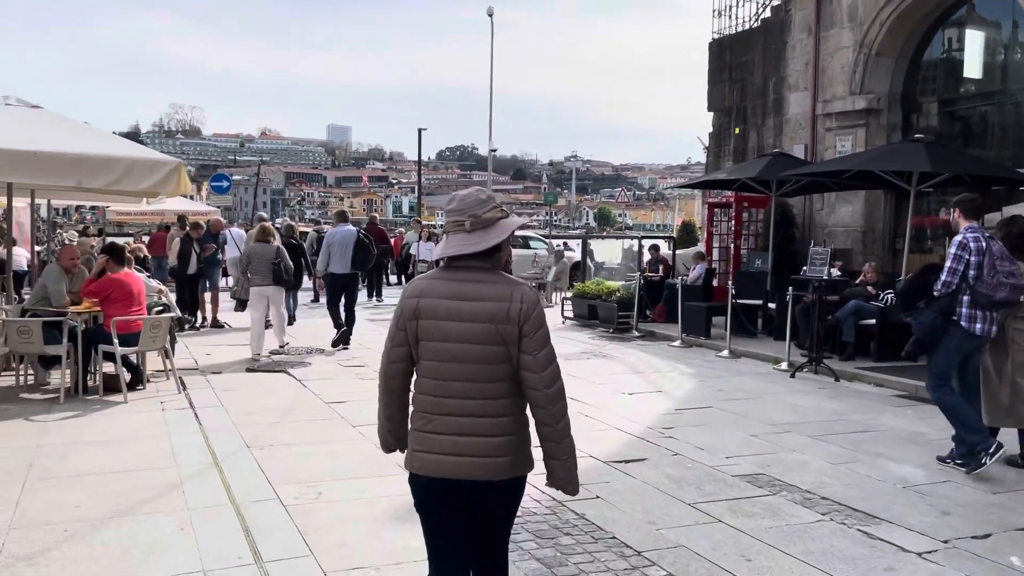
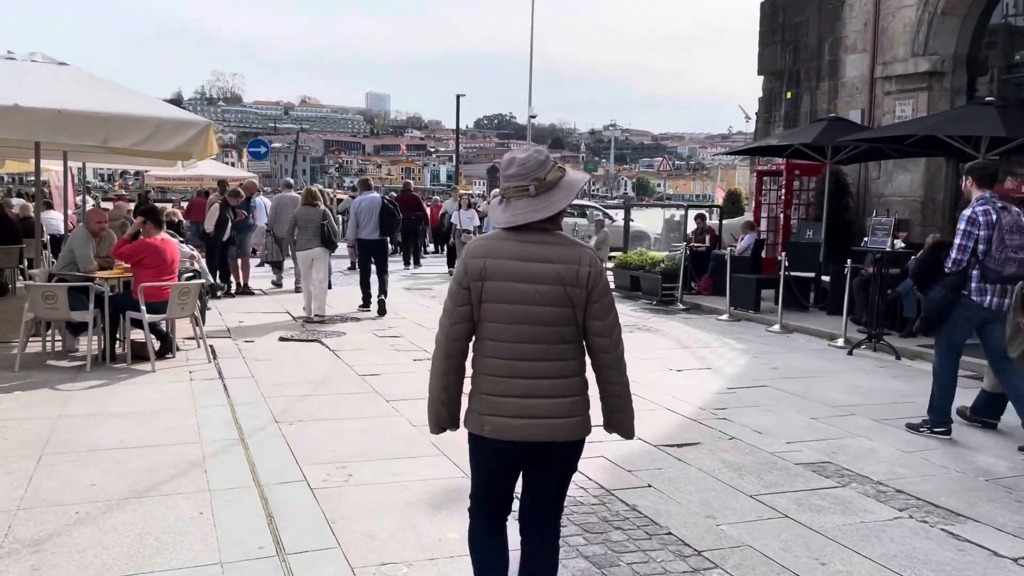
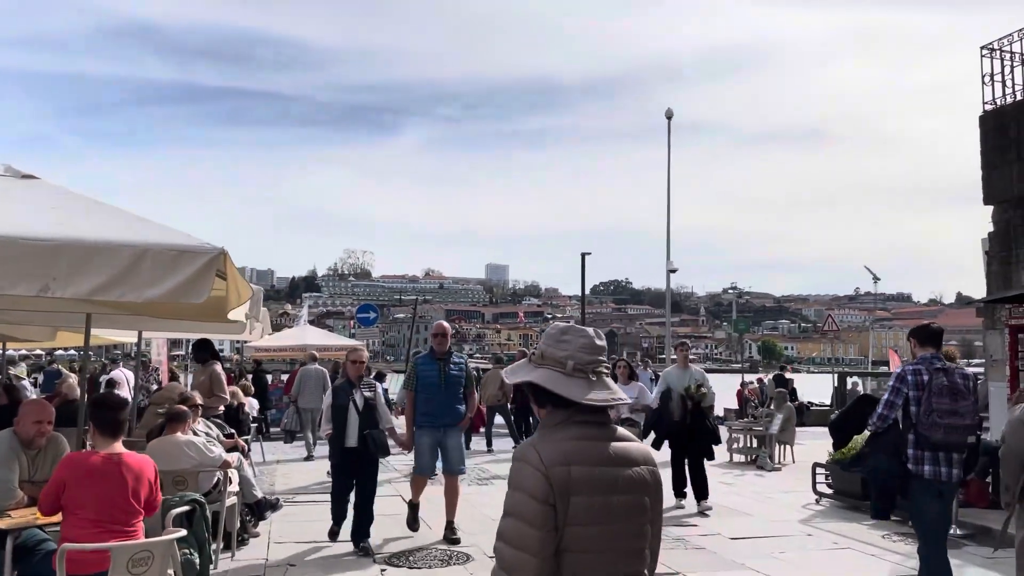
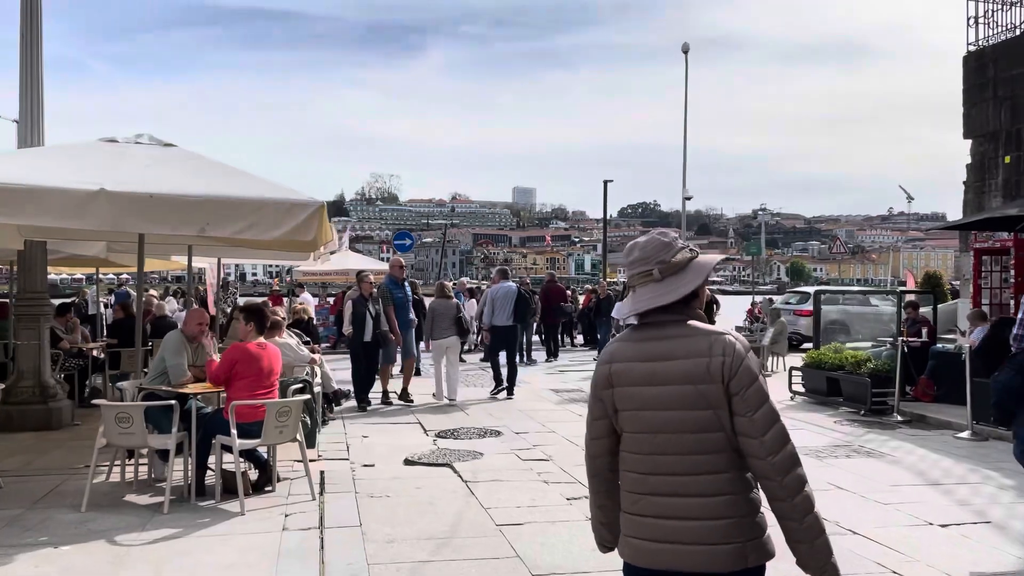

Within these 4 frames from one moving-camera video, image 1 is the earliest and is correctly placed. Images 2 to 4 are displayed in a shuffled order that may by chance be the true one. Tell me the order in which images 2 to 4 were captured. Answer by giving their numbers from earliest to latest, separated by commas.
2, 4, 3
